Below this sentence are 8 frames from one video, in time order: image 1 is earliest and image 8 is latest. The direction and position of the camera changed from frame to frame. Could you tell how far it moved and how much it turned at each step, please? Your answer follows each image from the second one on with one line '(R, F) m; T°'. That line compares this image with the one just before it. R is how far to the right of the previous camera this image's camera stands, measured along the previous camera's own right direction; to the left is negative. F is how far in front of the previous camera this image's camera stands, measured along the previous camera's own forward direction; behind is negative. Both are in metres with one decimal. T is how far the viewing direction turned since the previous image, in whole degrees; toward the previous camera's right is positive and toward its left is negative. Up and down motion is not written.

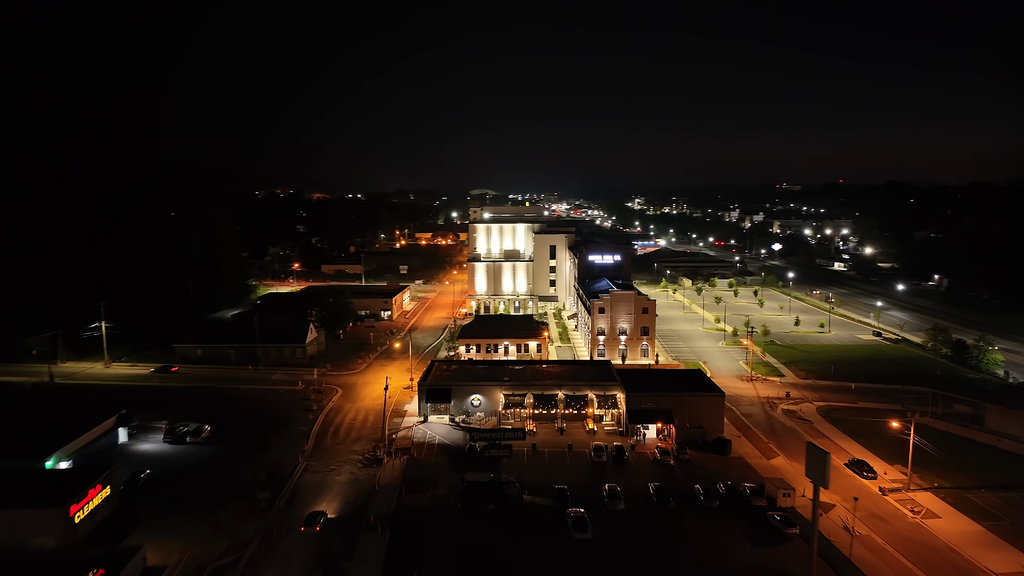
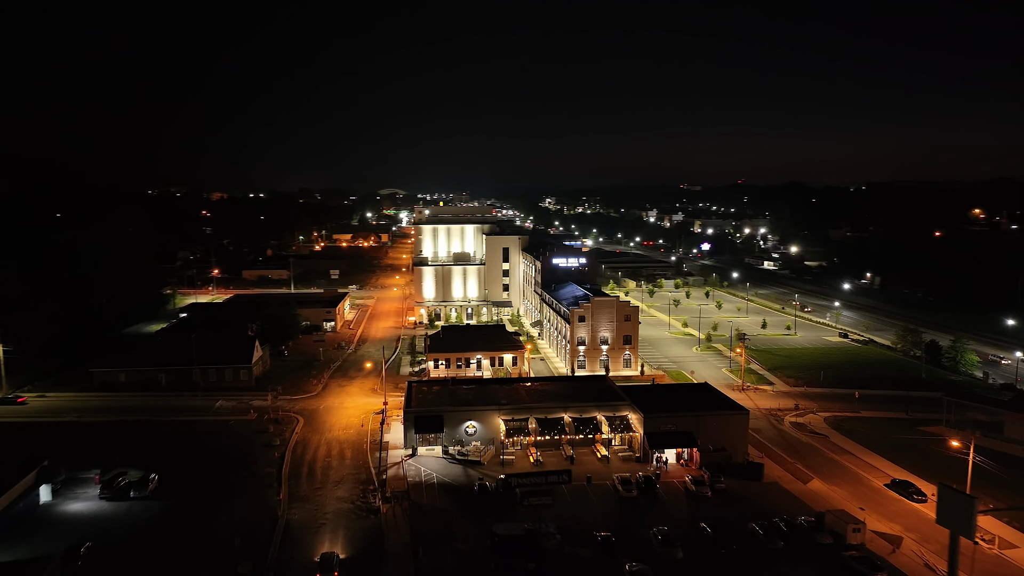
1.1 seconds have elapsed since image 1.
(-4.6, +5.3) m; +7°
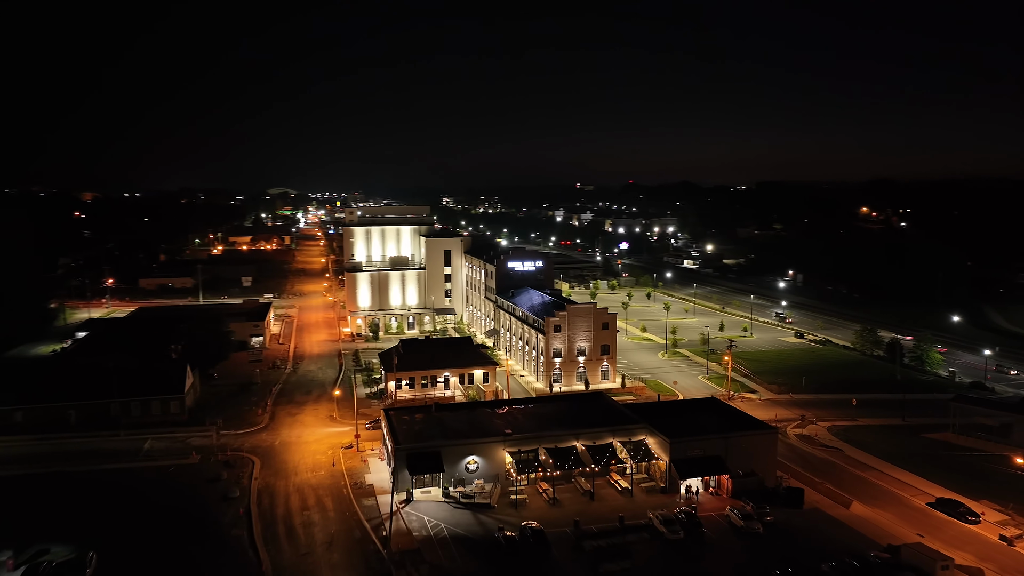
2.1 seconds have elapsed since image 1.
(-4.9, +5.2) m; +8°
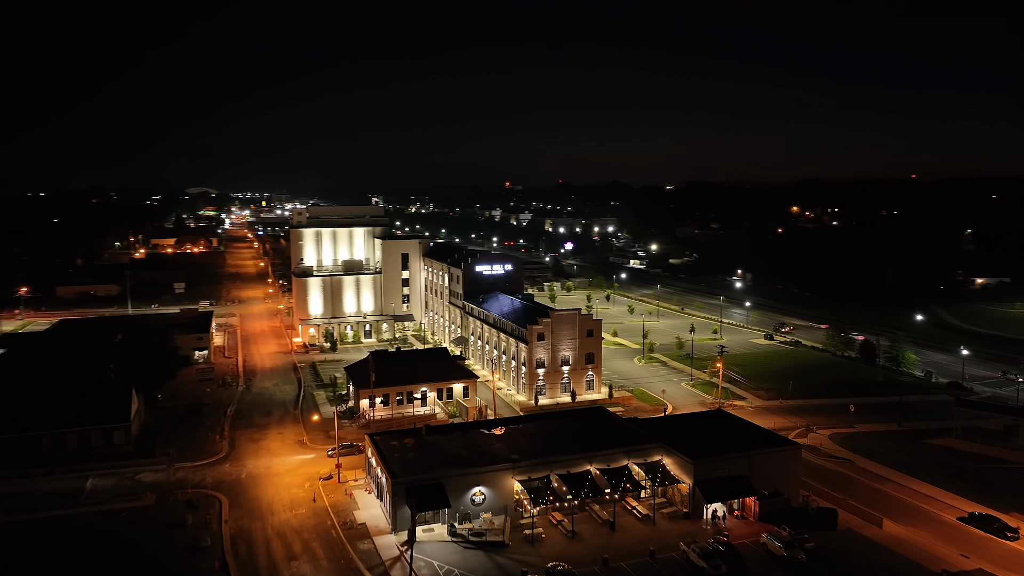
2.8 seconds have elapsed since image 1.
(-3.2, +3.5) m; +6°
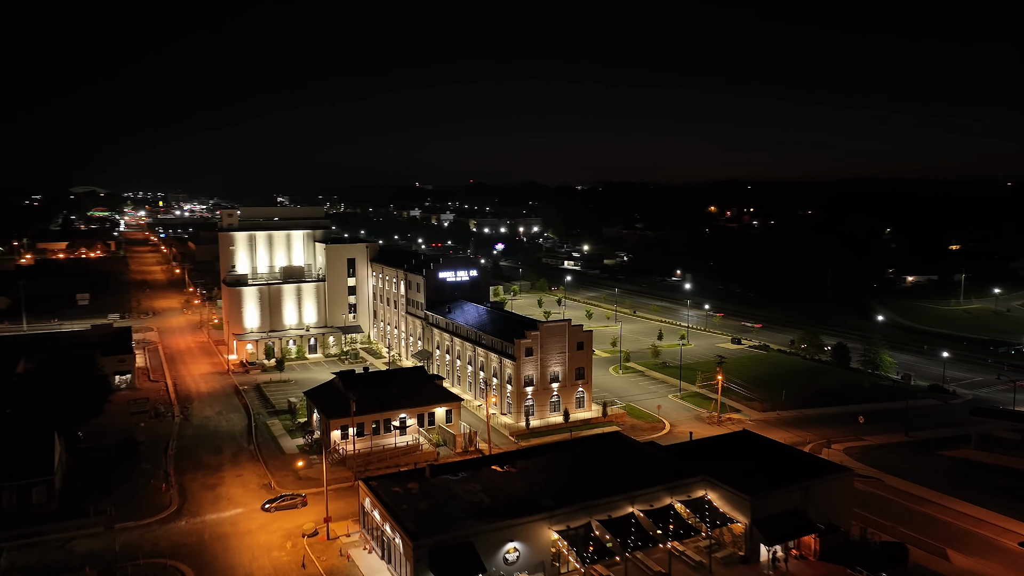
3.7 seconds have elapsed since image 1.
(-4.2, +4.8) m; +7°
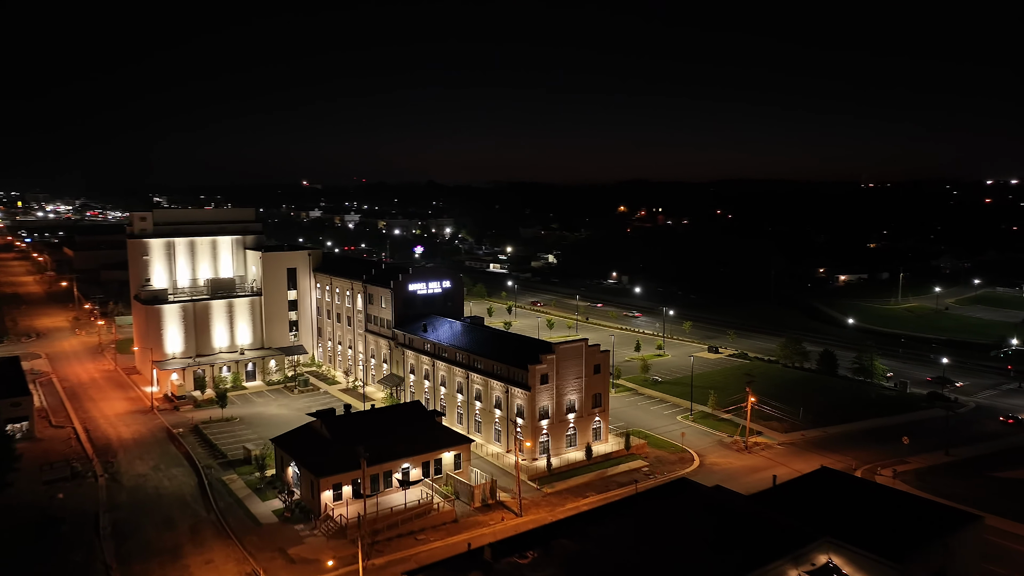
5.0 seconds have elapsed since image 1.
(-5.7, +6.7) m; +9°
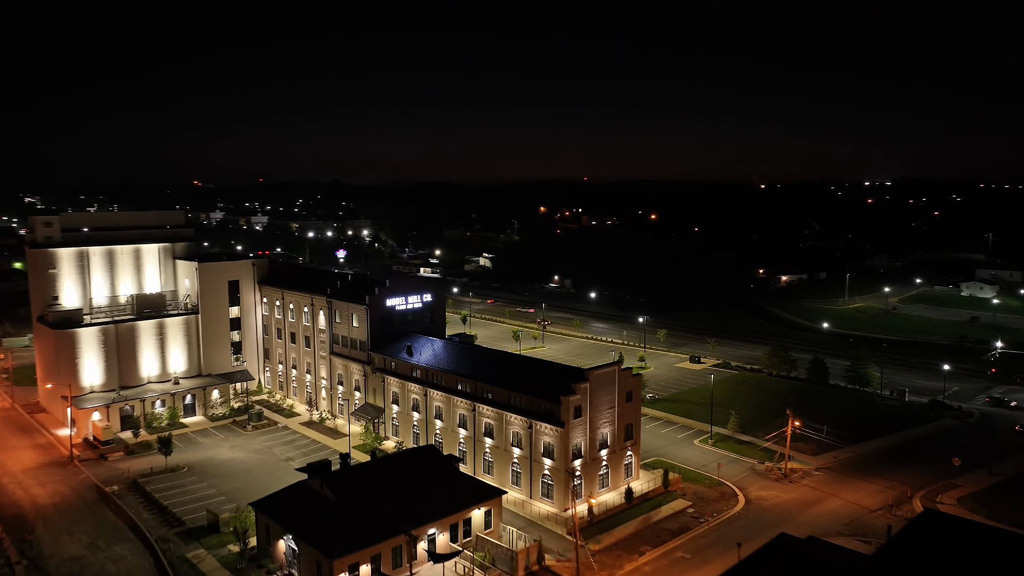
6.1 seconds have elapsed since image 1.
(-5.0, +5.9) m; +8°
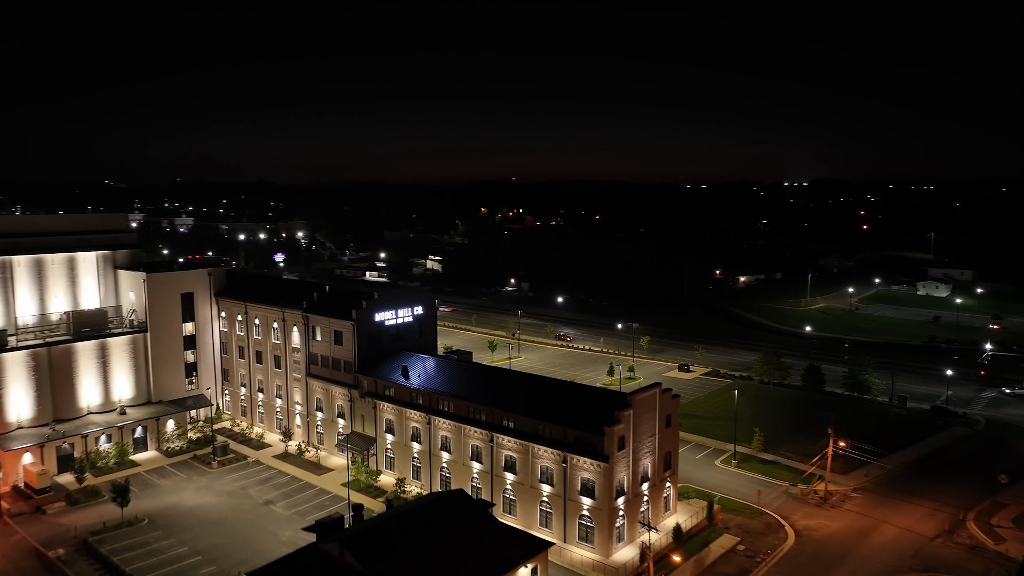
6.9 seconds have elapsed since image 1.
(-3.7, +4.2) m; +6°
